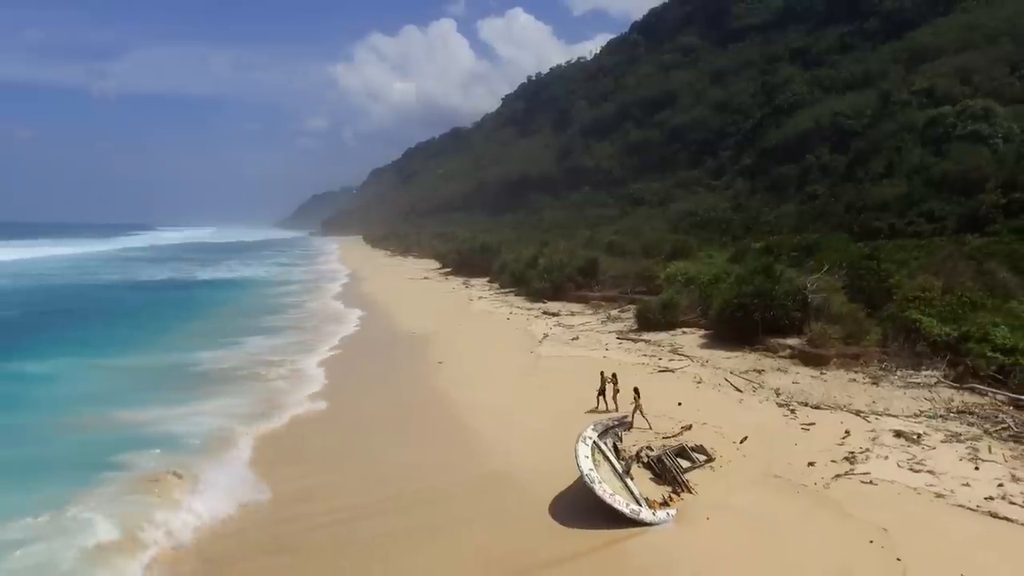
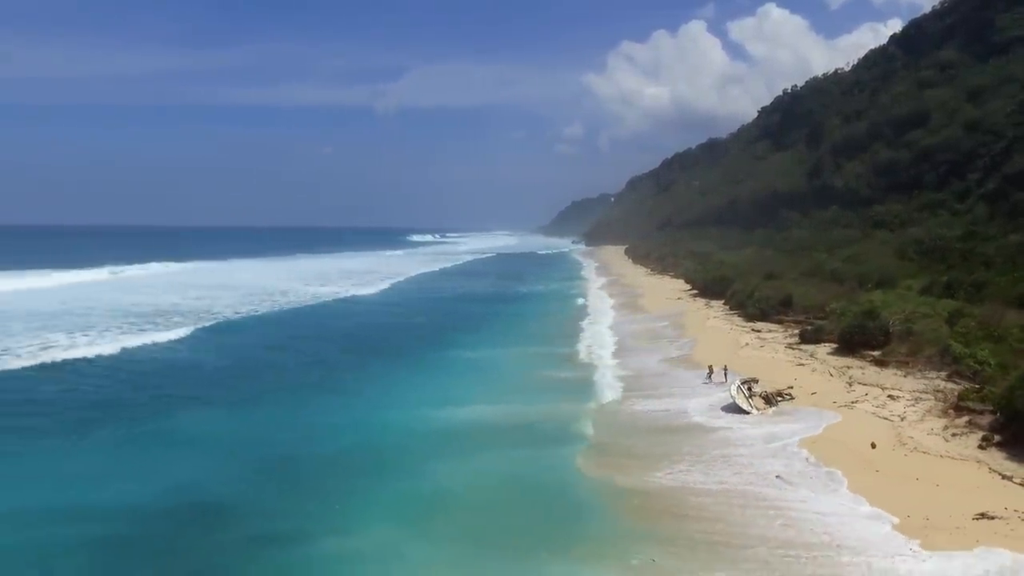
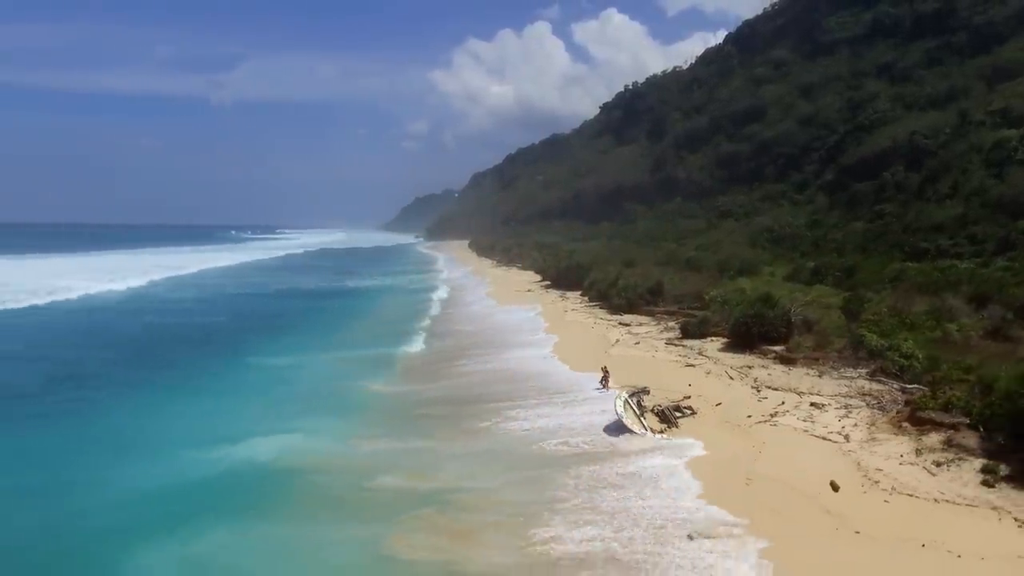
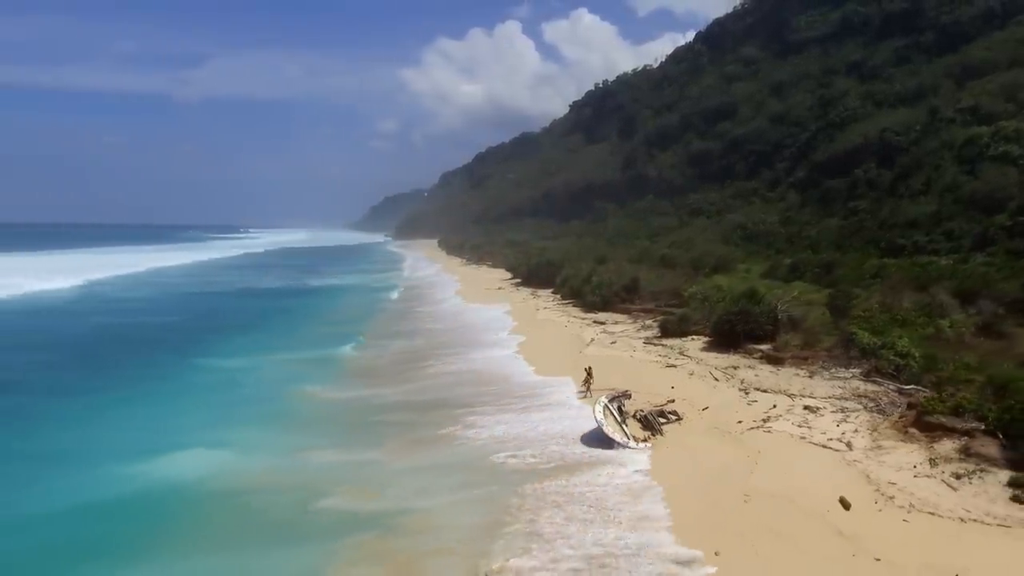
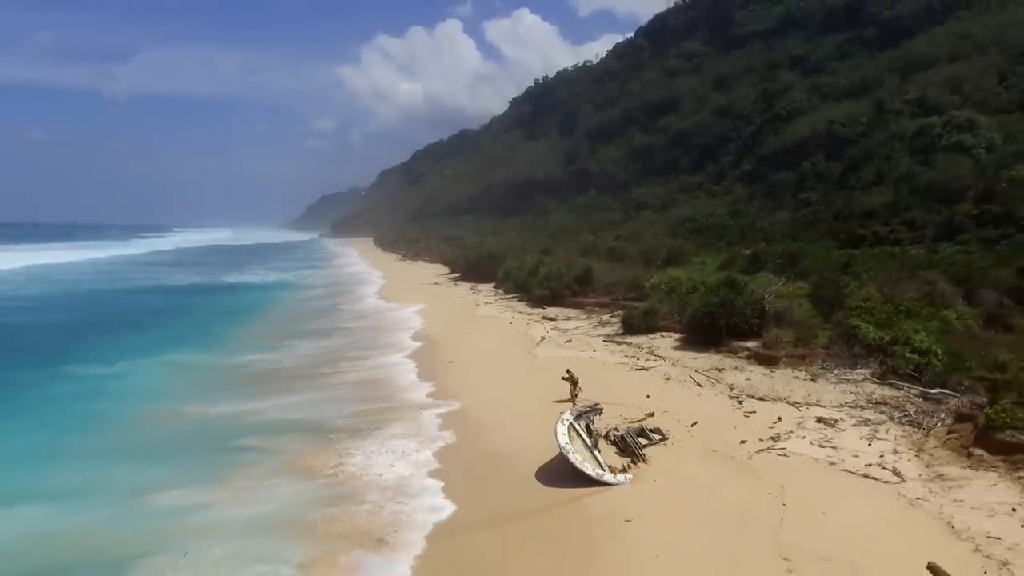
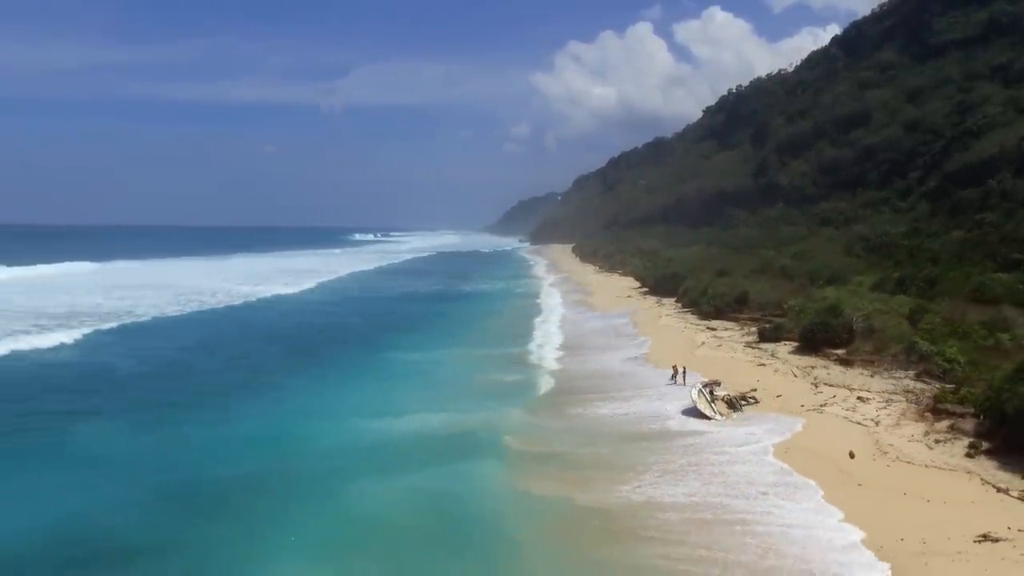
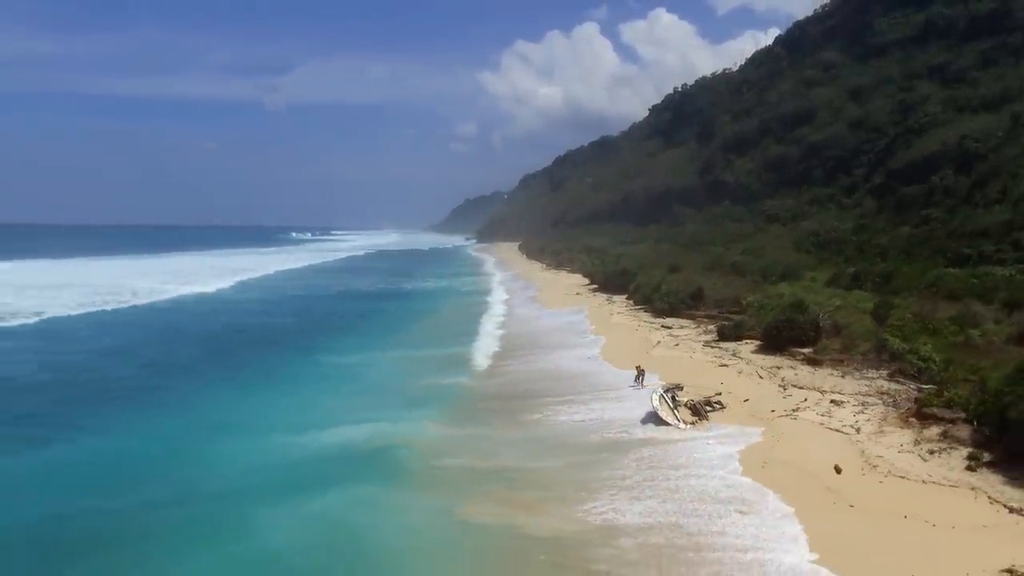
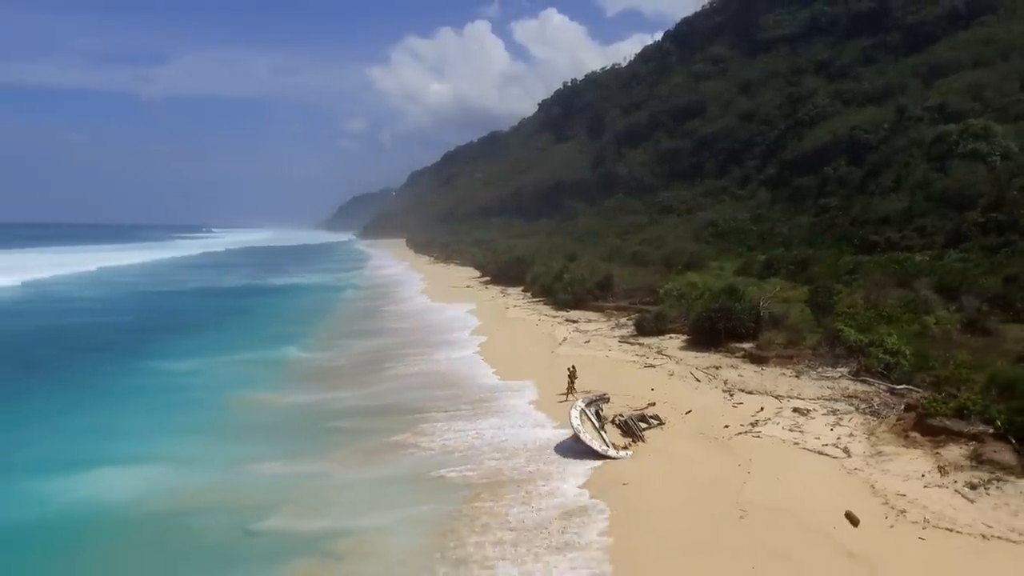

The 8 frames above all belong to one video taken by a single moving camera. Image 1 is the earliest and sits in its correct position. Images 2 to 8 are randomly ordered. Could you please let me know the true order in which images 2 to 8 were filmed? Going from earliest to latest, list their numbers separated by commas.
5, 8, 4, 3, 7, 6, 2
